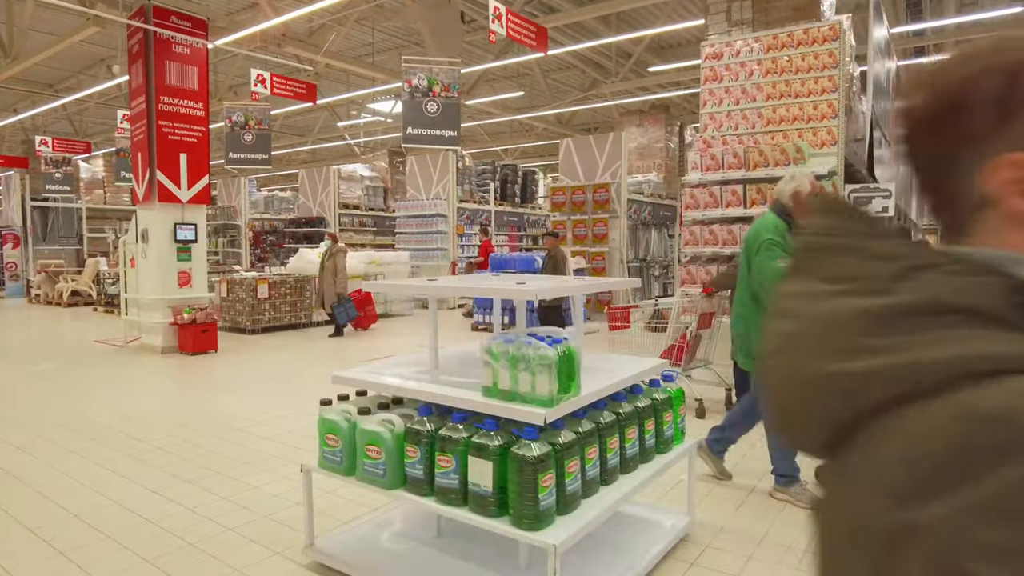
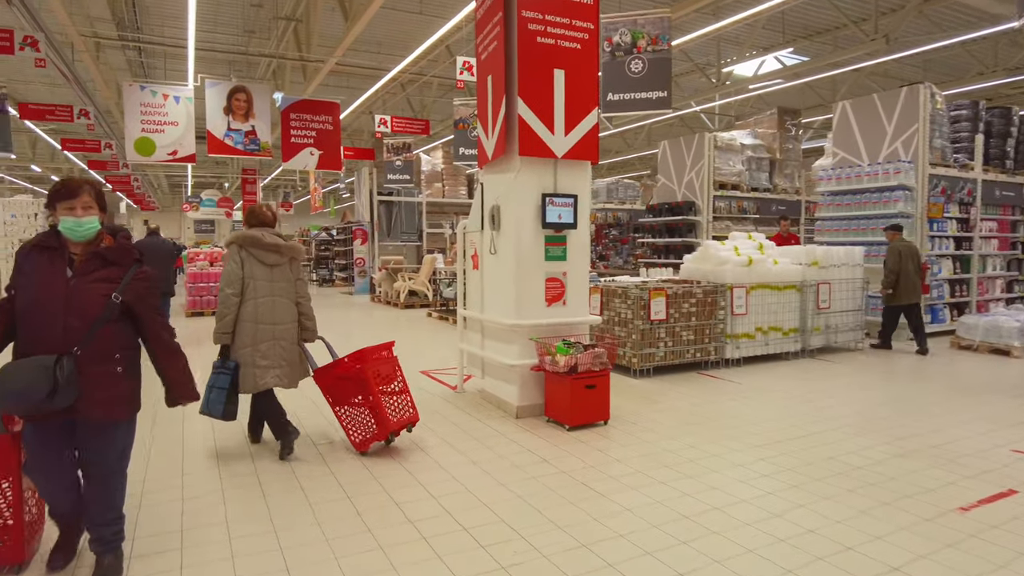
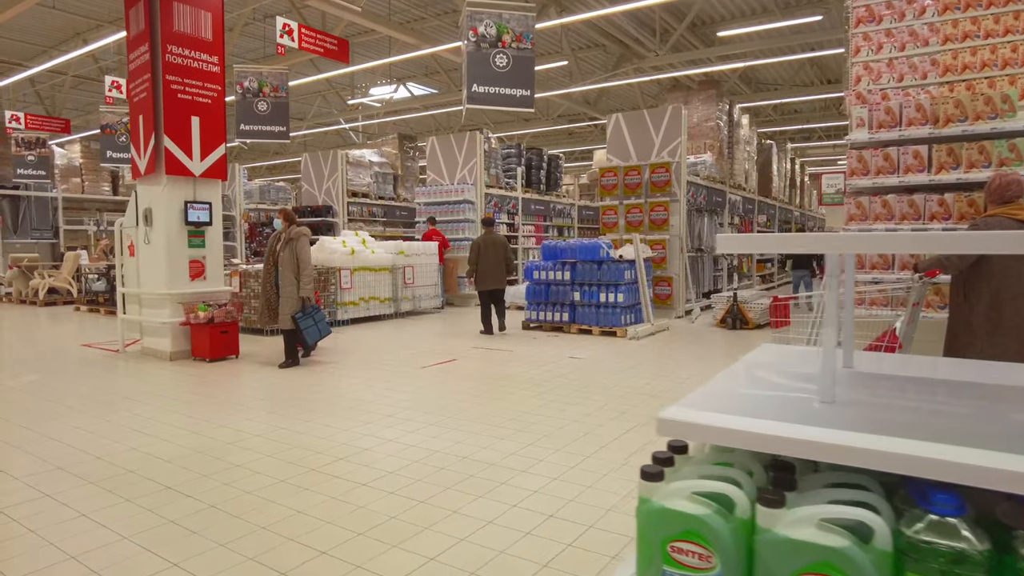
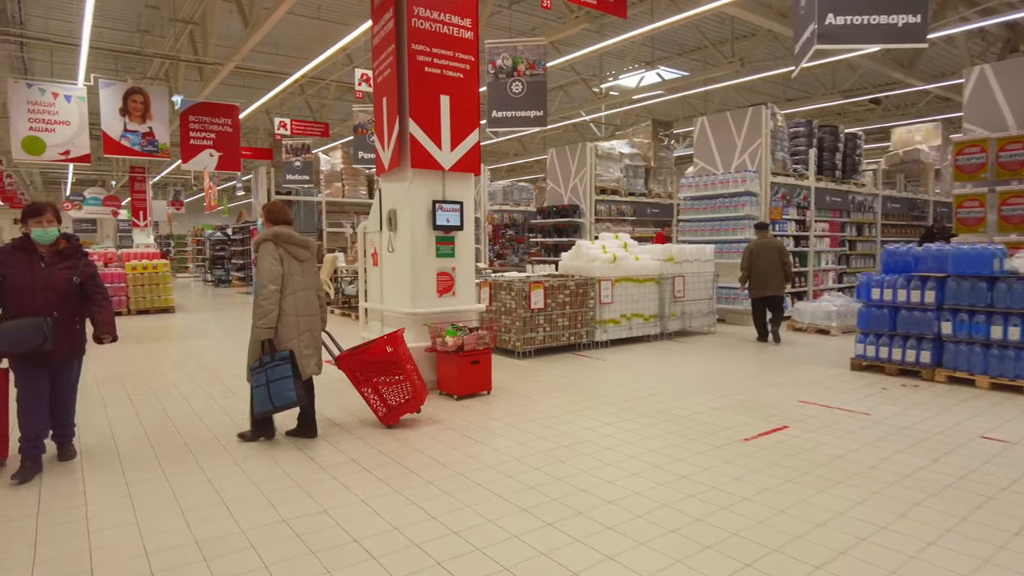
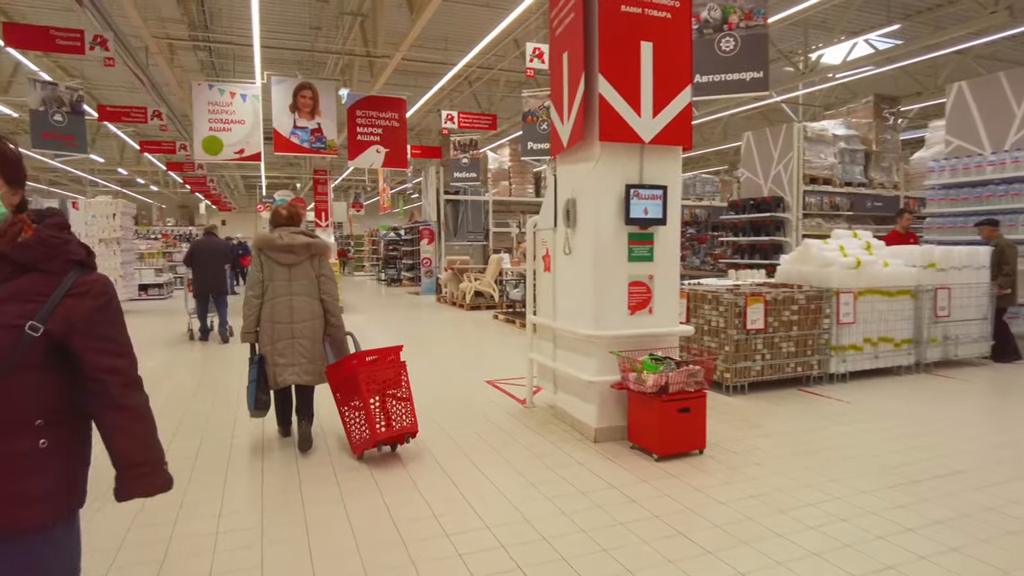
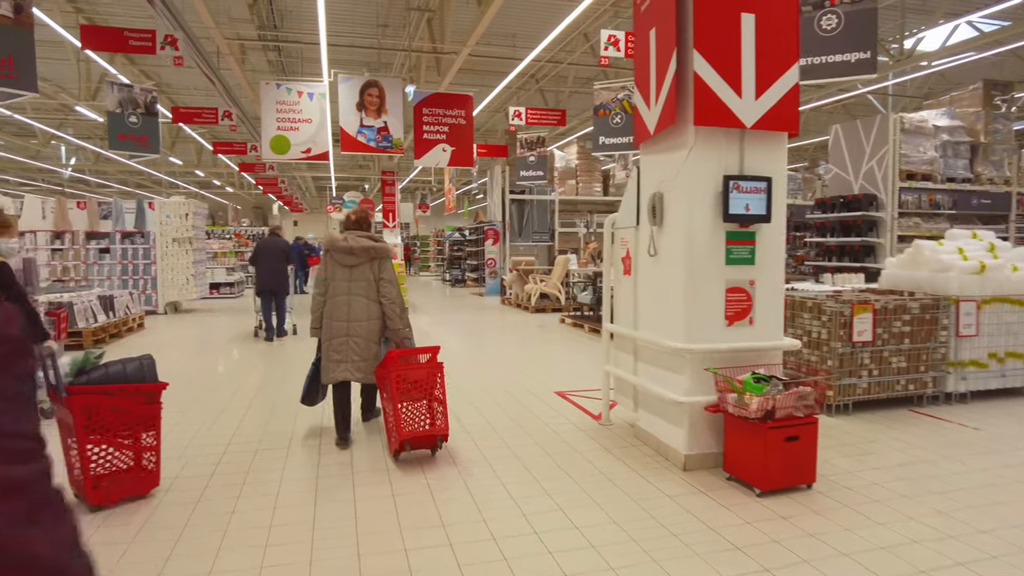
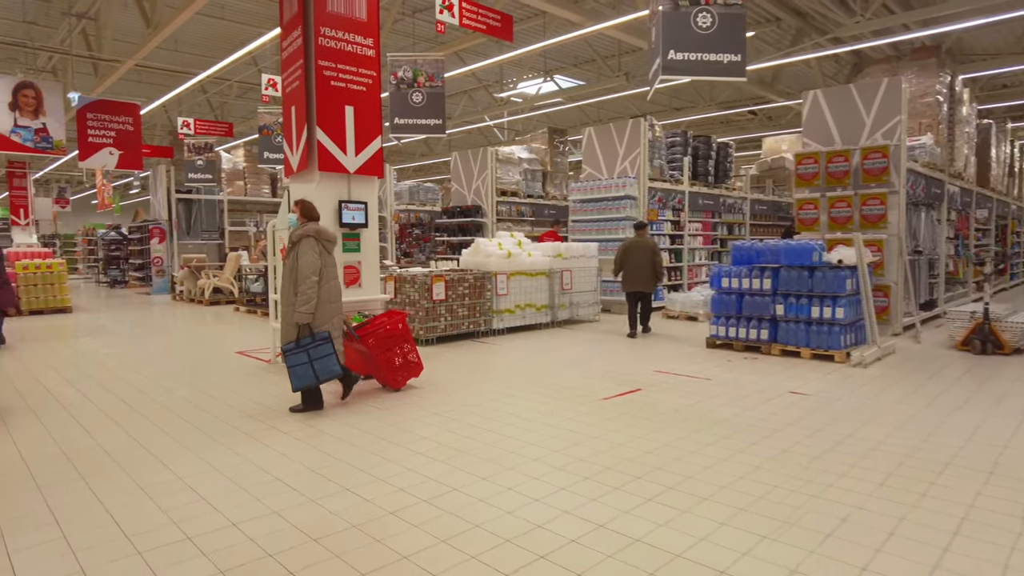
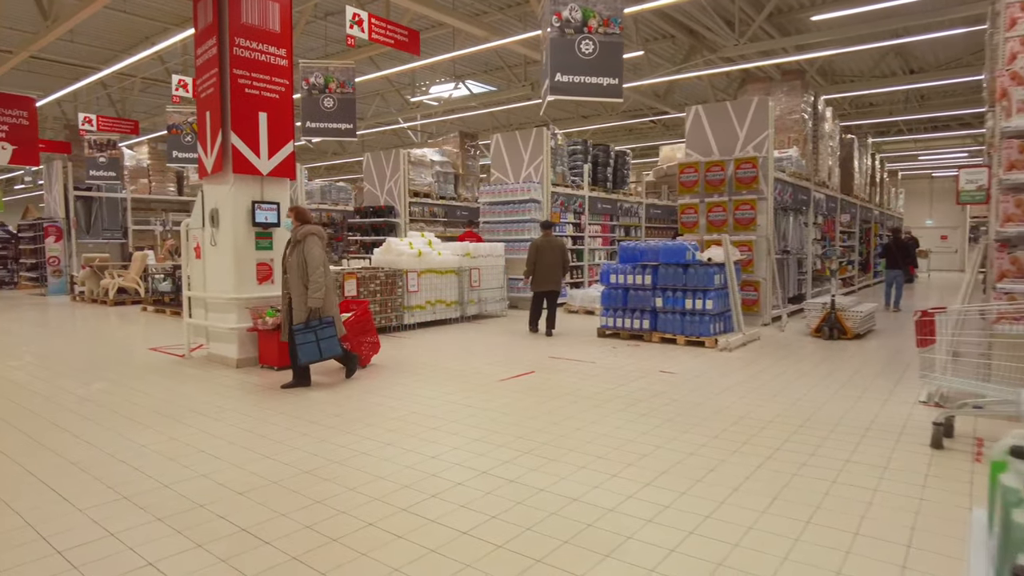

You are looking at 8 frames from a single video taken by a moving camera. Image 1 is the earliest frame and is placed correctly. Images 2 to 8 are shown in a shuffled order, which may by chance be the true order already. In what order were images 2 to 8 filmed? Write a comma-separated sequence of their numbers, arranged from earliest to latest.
3, 8, 7, 4, 2, 5, 6
